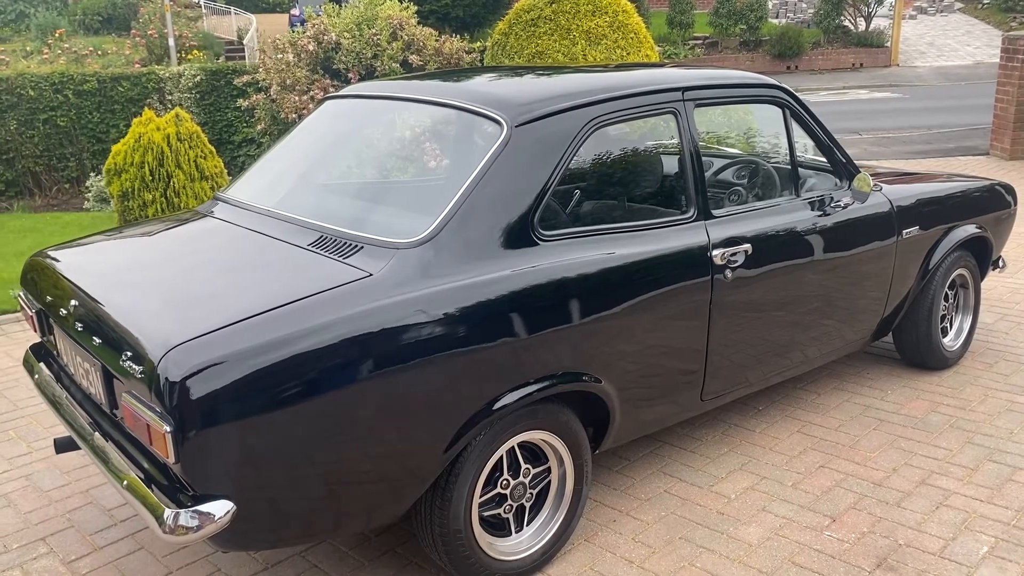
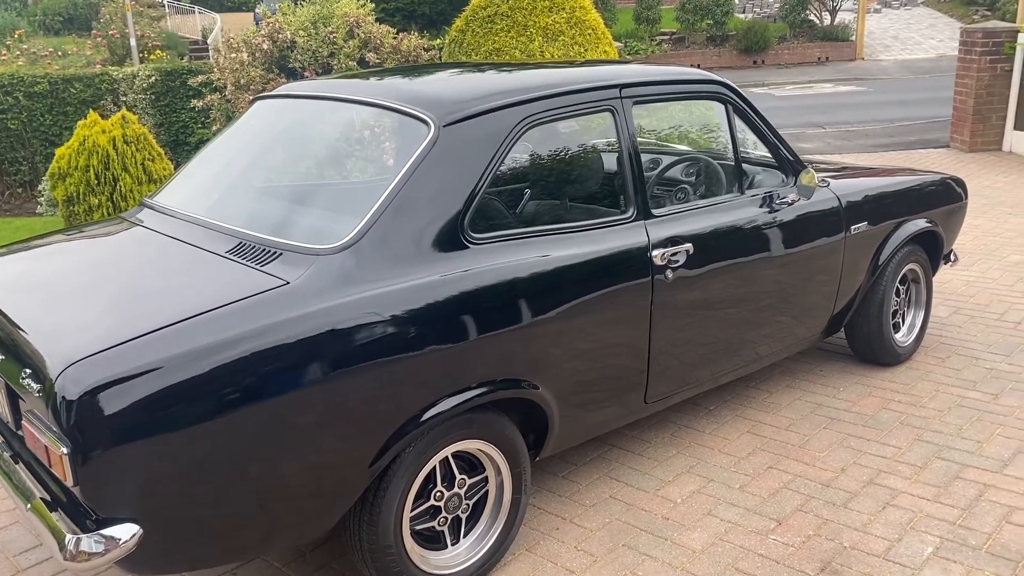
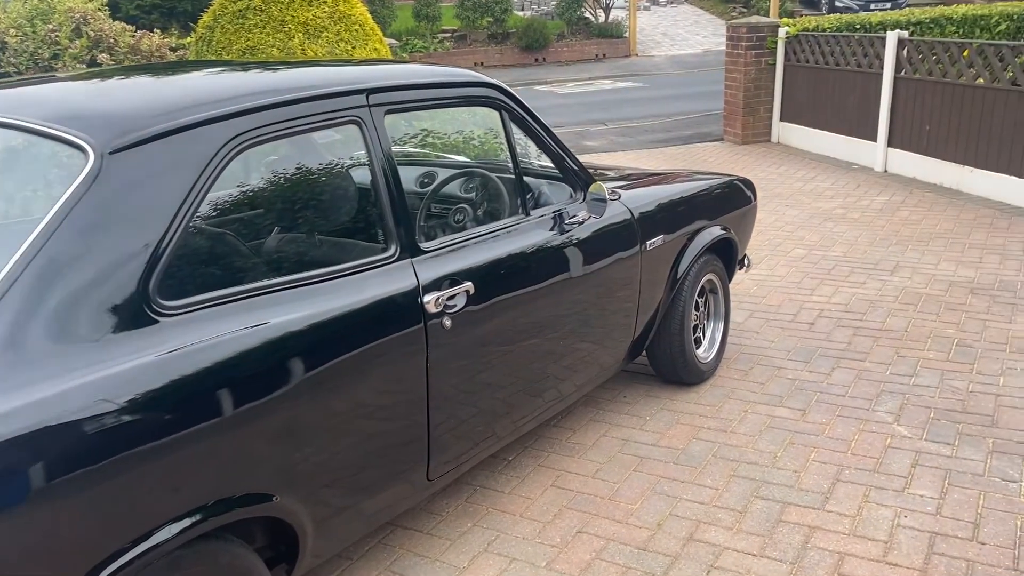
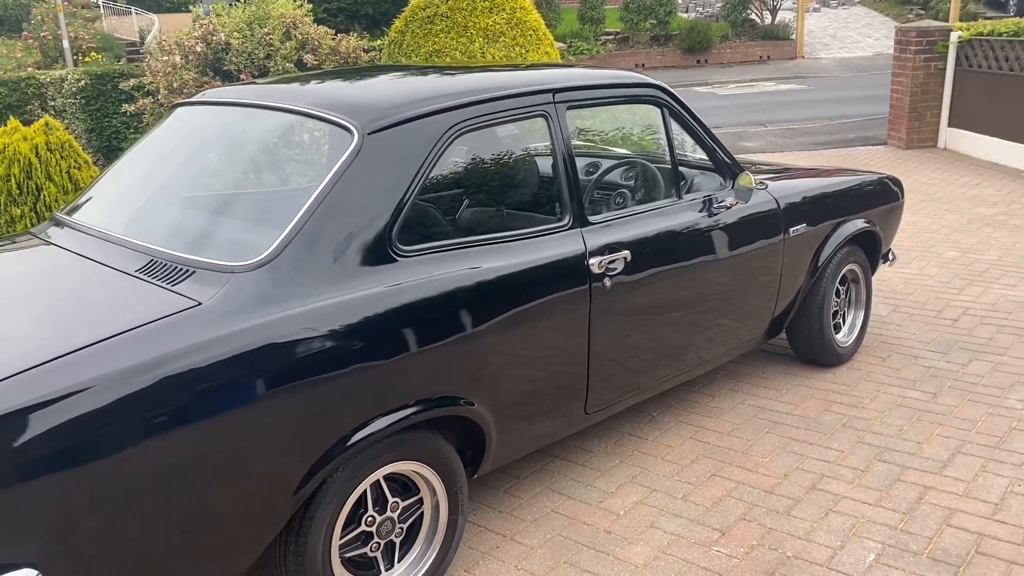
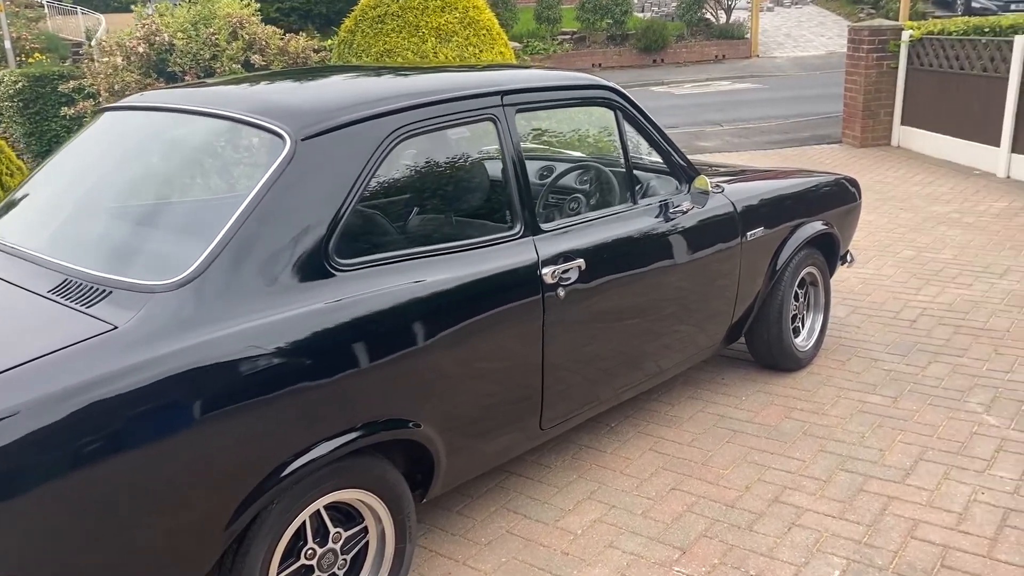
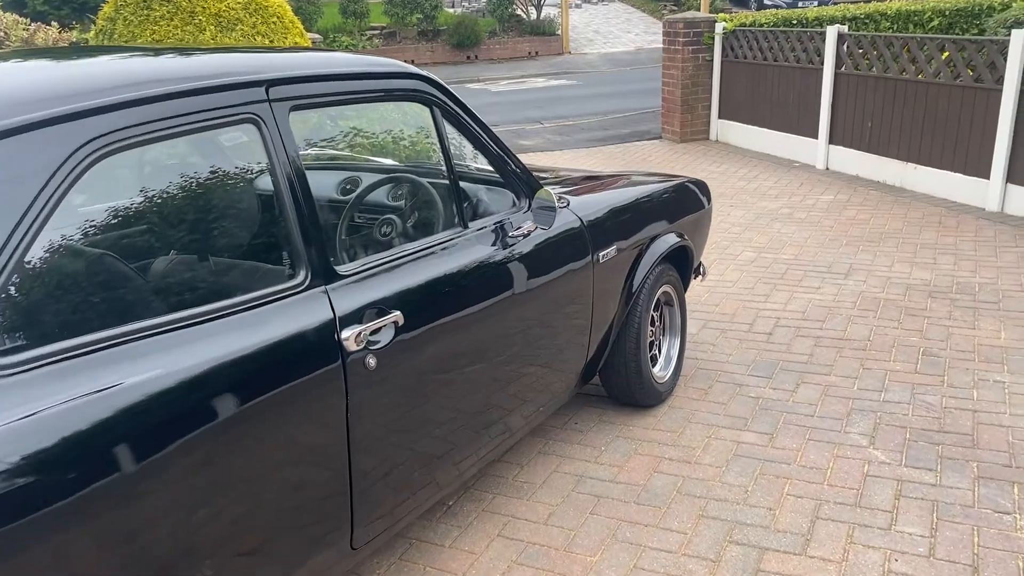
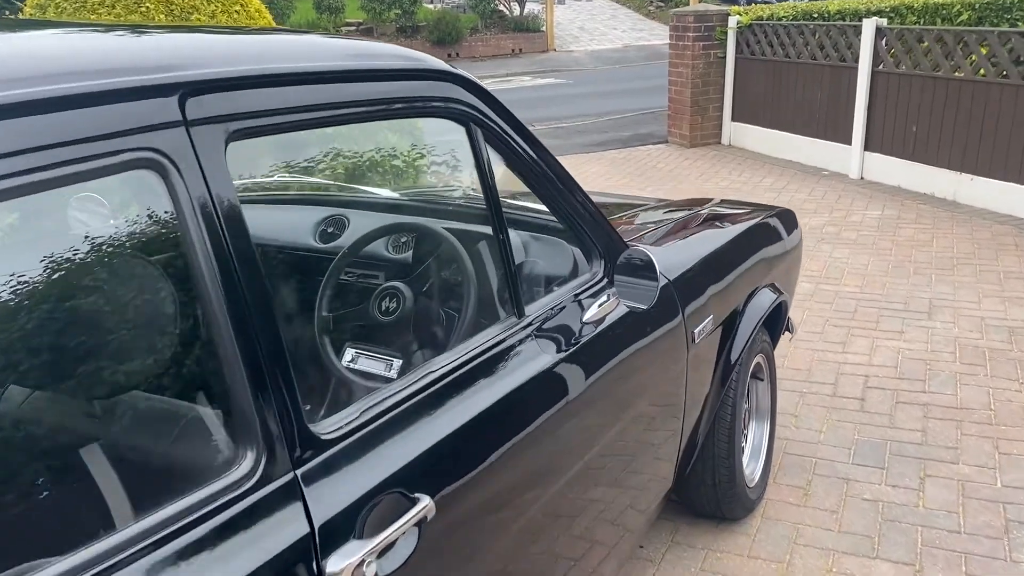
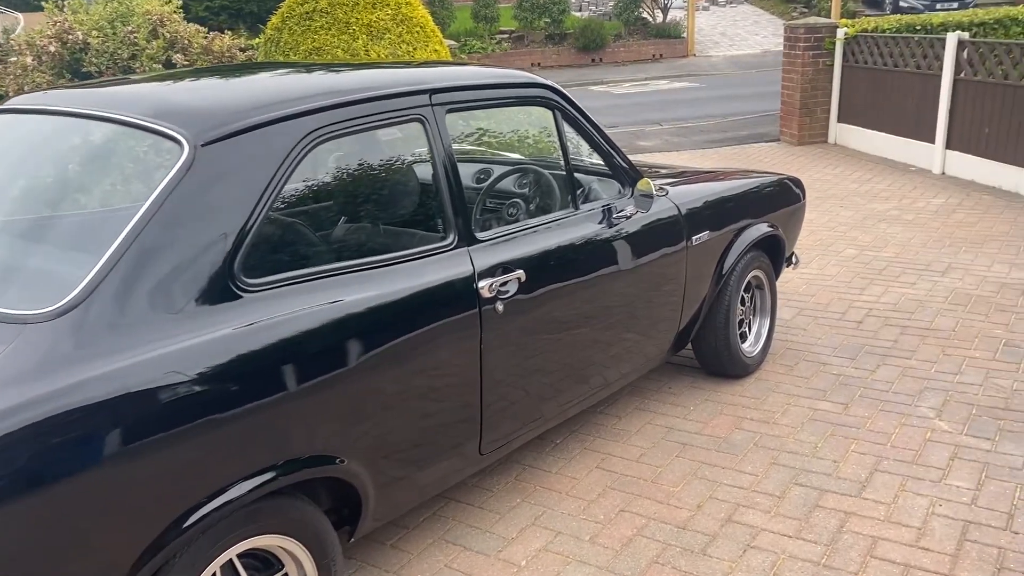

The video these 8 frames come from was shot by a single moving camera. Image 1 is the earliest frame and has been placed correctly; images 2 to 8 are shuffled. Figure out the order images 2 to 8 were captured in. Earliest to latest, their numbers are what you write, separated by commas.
2, 4, 5, 8, 3, 6, 7
